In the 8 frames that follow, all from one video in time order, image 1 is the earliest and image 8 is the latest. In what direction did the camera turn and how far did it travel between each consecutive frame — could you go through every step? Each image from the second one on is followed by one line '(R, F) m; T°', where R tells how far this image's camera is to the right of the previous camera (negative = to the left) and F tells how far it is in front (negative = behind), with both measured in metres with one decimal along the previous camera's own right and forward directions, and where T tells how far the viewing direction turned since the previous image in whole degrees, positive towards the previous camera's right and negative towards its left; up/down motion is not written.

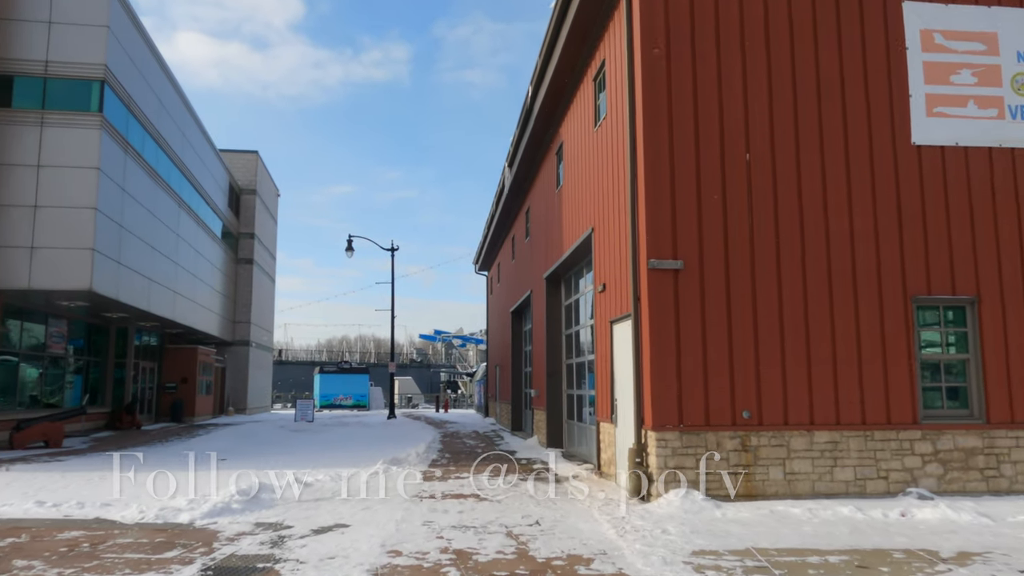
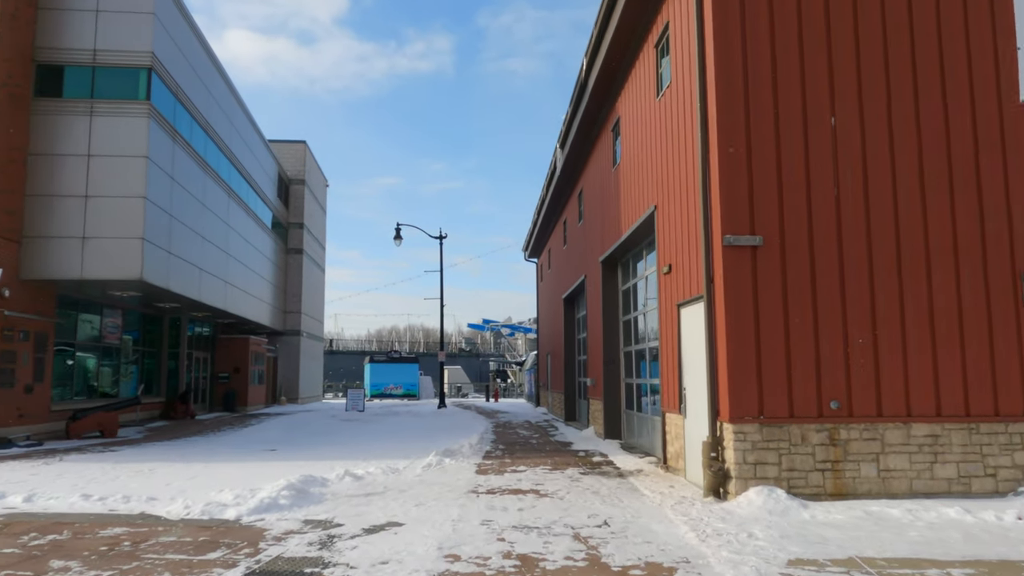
(-0.2, +0.7) m; -4°
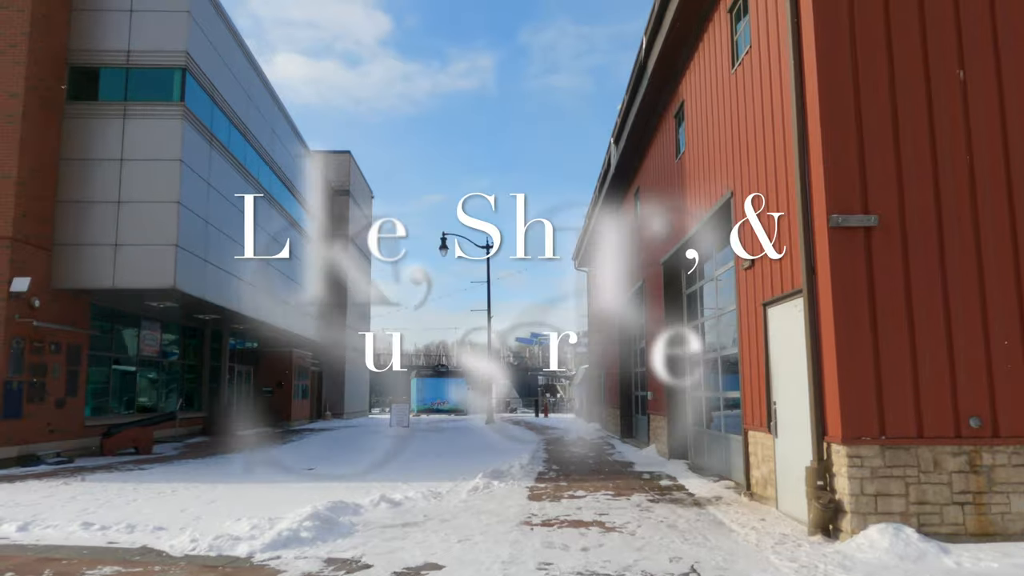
(-0.1, +1.4) m; -4°
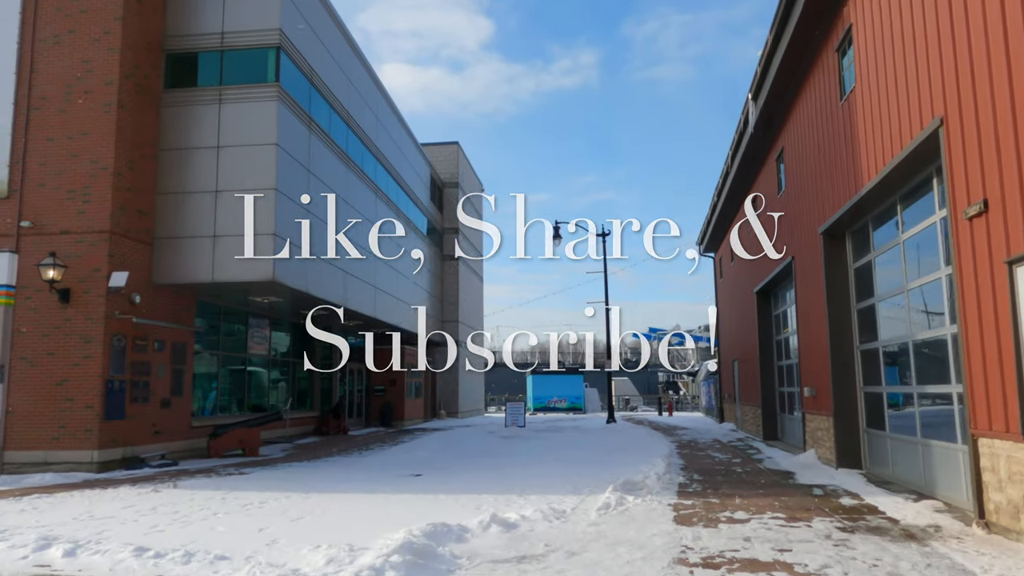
(-0.2, +2.0) m; -9°
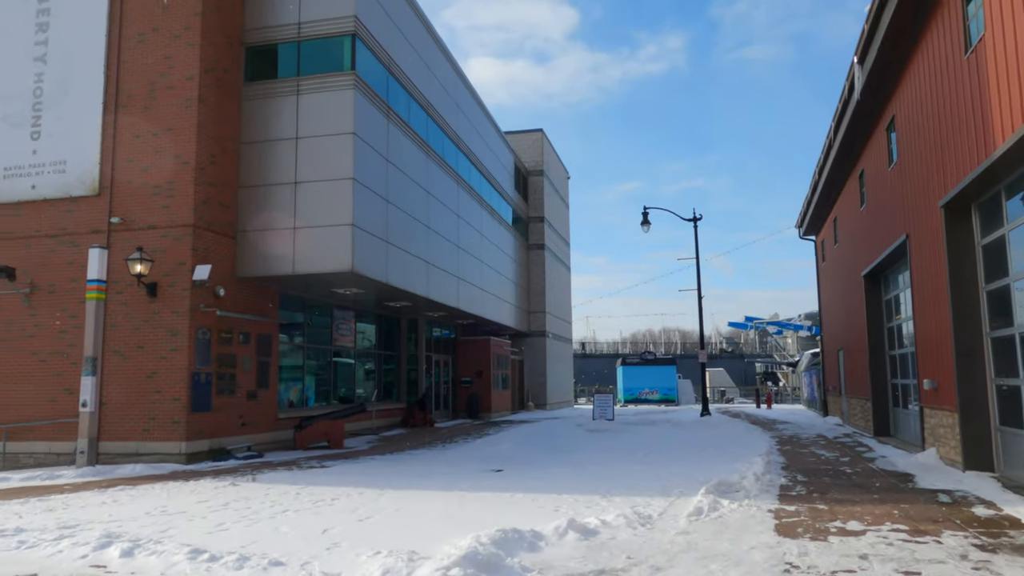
(+0.1, +0.7) m; -7°
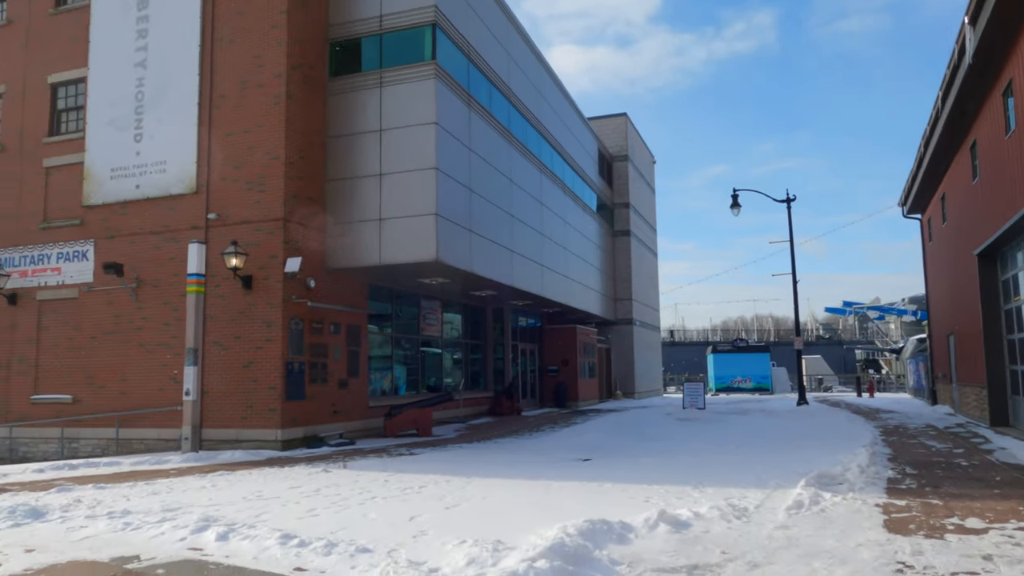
(0.0, +0.2) m; -6°
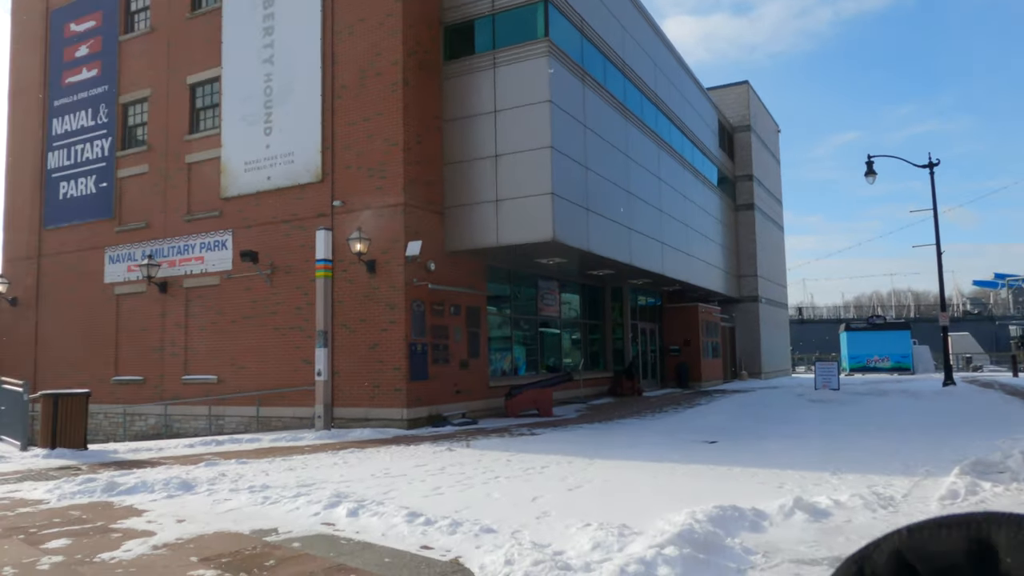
(0.0, +0.2) m; -9°
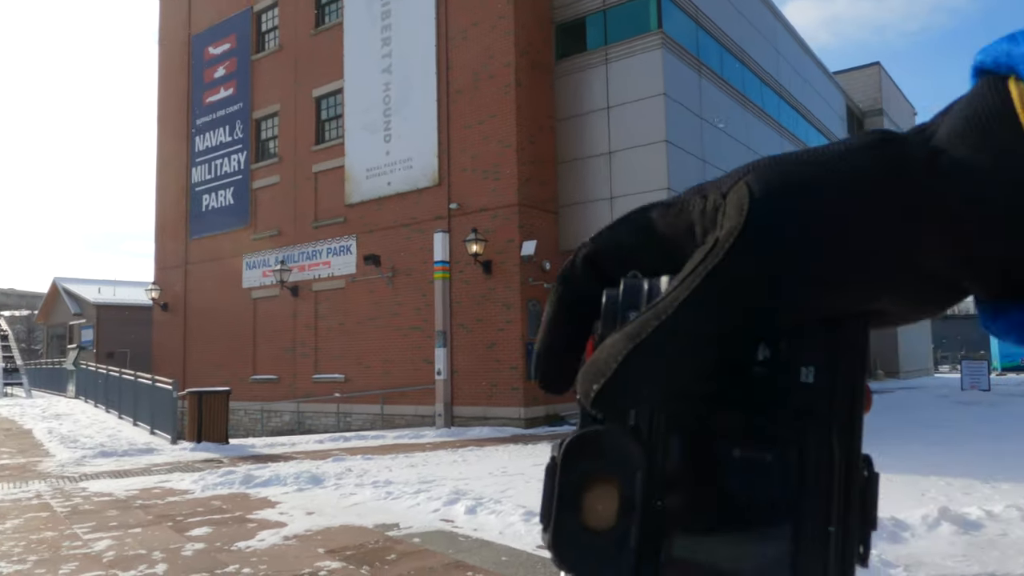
(0.0, +0.1) m; -9°
